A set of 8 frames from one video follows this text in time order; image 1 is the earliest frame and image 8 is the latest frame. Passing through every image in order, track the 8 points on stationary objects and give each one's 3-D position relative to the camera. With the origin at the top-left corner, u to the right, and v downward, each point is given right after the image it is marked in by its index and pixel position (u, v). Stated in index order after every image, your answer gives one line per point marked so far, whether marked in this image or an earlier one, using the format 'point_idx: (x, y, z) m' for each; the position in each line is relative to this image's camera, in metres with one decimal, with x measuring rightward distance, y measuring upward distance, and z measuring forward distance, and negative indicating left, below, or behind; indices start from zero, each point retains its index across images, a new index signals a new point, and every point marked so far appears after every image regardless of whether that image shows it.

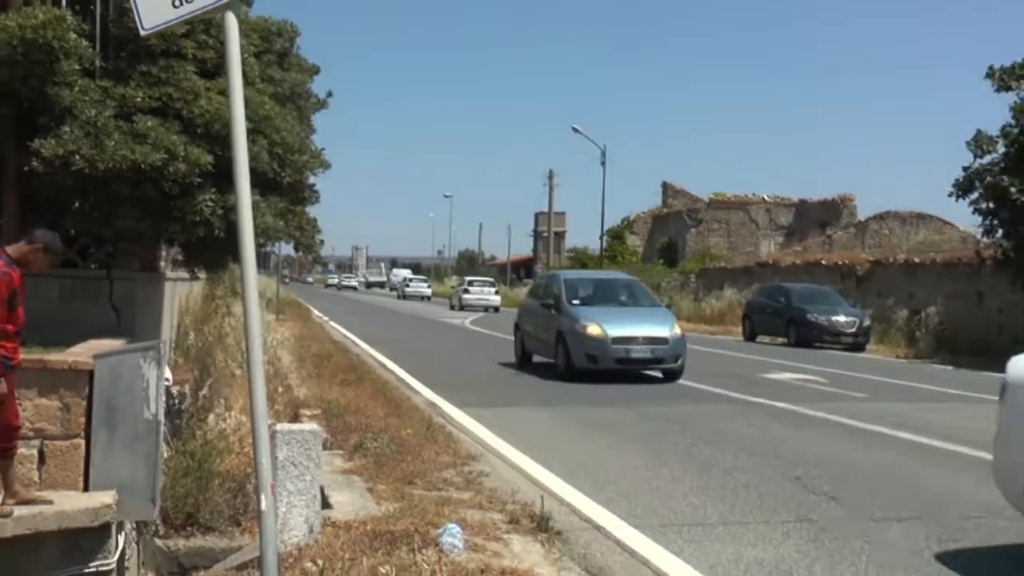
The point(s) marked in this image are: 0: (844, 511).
0: (+2.7, -1.9, +7.4) m
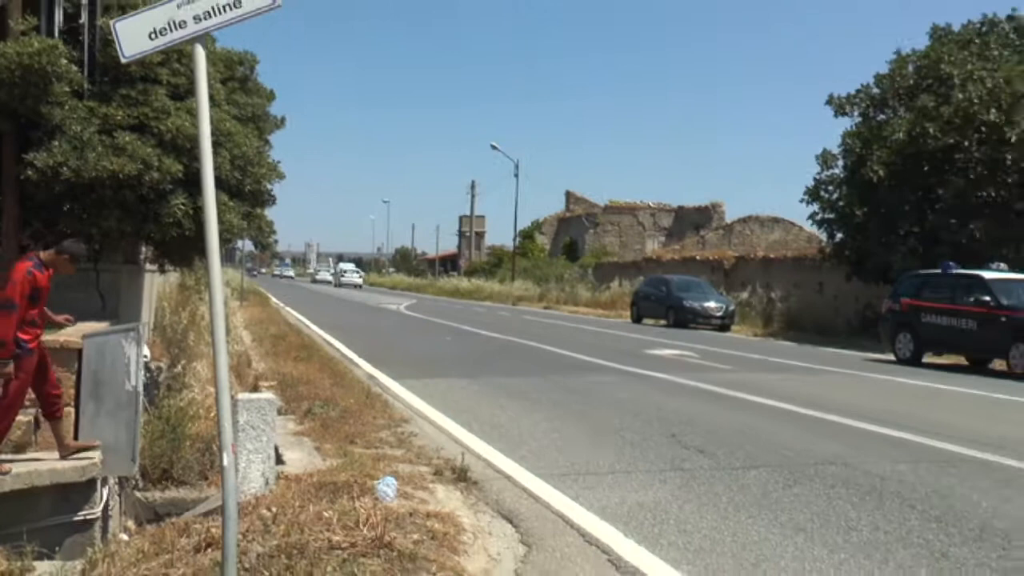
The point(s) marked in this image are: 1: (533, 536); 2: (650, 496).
0: (+2.0, -1.8, +8.8) m
1: (+0.3, -2.2, +7.2) m
2: (+1.3, -1.9, +8.0) m
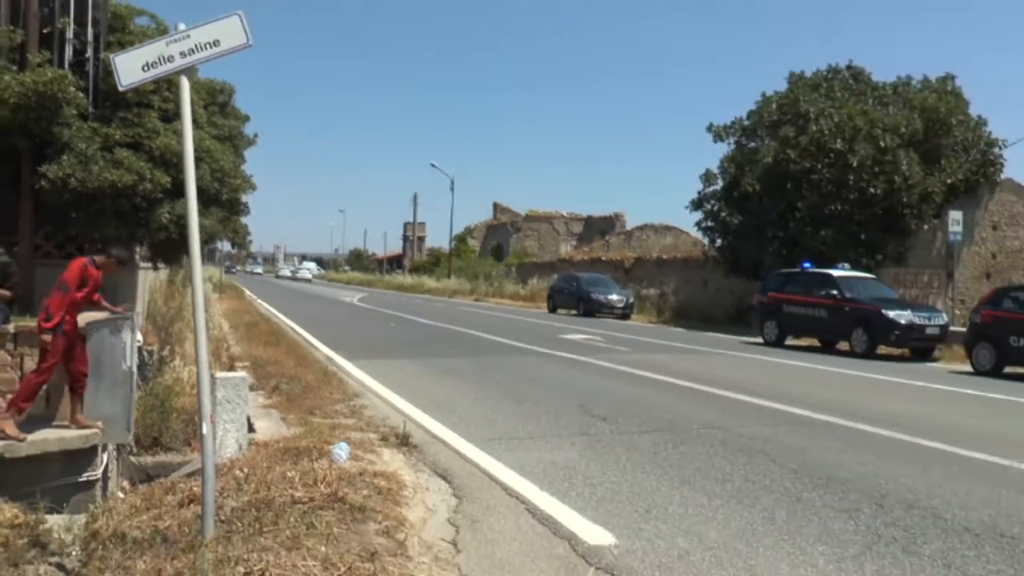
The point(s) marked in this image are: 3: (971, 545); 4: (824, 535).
0: (+1.2, -1.8, +10.5) m
1: (-0.5, -2.1, +8.9) m
2: (+0.5, -1.9, +9.7) m
3: (+3.9, -2.1, +7.1) m
4: (+2.7, -2.1, +7.2) m
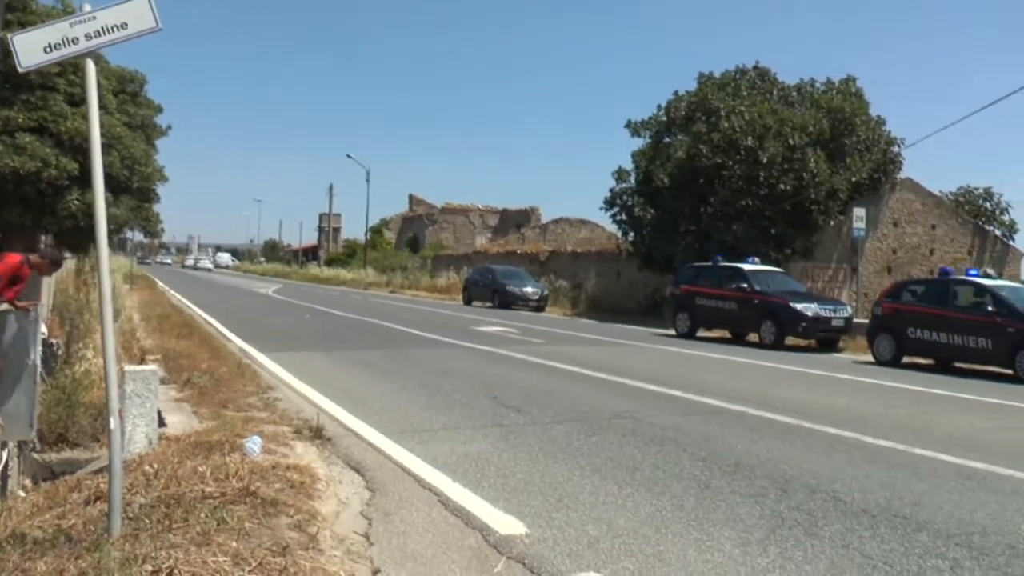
0: (+0.2, -1.7, +10.6) m
1: (-1.4, -2.0, +8.9) m
2: (-0.5, -1.8, +9.7) m
3: (+3.1, -2.1, +7.4) m
4: (+1.9, -2.0, +7.5) m
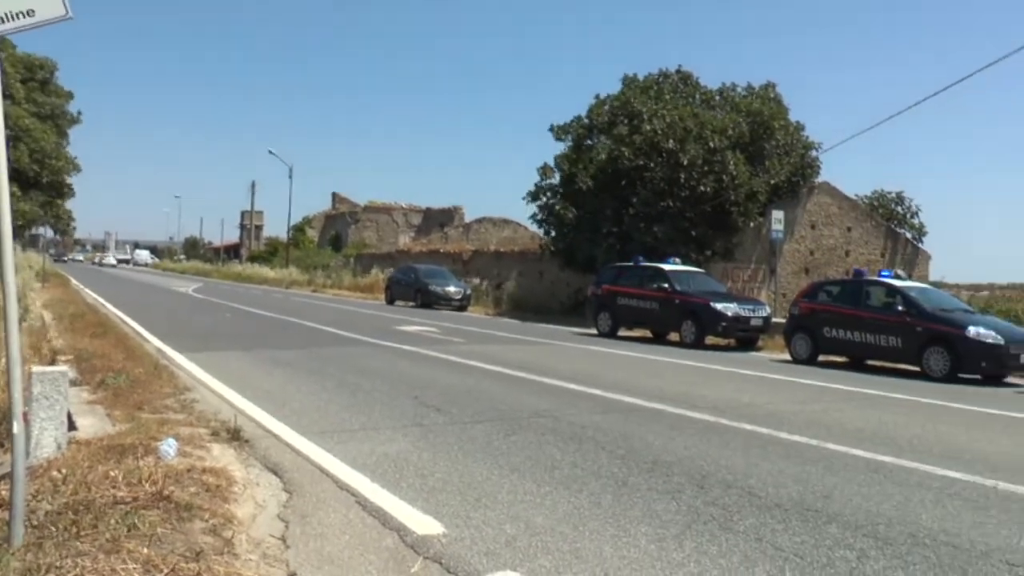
0: (-0.8, -1.6, +10.5) m
1: (-2.2, -2.0, +8.7) m
2: (-1.4, -1.8, +9.7) m
3: (+2.4, -2.1, +7.6) m
4: (+1.2, -2.0, +7.6) m
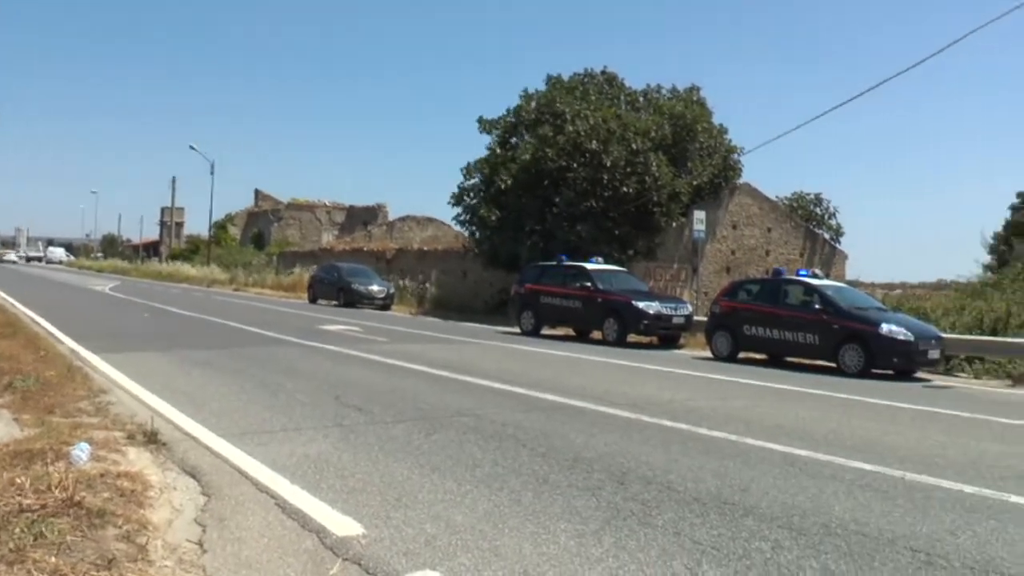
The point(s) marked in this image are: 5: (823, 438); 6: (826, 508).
0: (-1.7, -1.6, +10.5) m
1: (-3.0, -2.0, +8.5) m
2: (-2.2, -1.8, +9.5) m
3: (+1.7, -2.1, +7.8) m
4: (+0.5, -2.0, +7.6) m
5: (+3.8, -1.8, +10.4) m
6: (+3.0, -2.1, +8.0) m
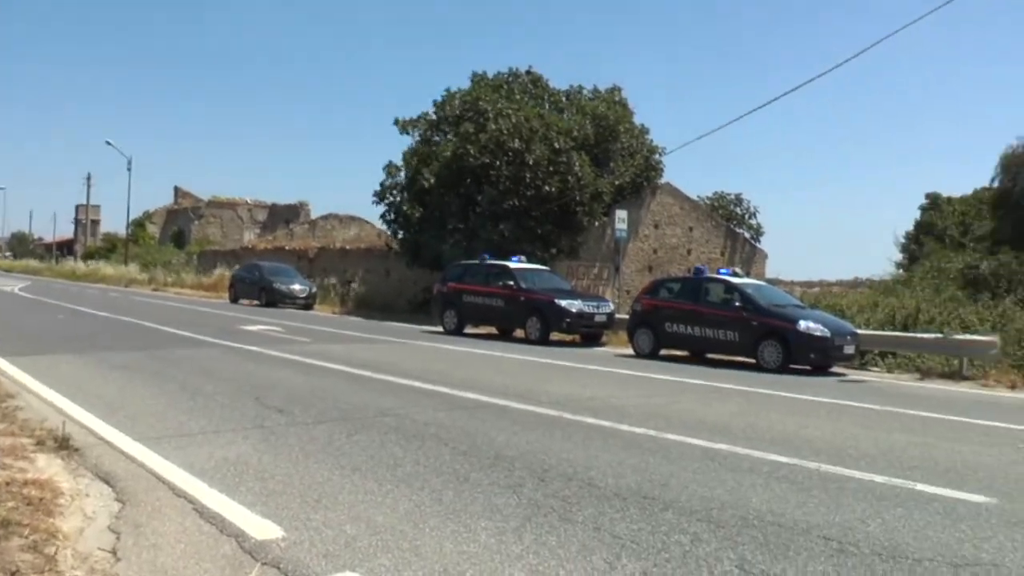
0: (-2.6, -1.6, +10.3) m
1: (-3.8, -2.0, +8.3) m
2: (-3.0, -1.8, +9.4) m
3: (+1.0, -2.0, +7.9) m
4: (-0.2, -2.0, +7.7) m
5: (+2.9, -1.8, +10.7) m
6: (+2.2, -2.1, +8.3) m
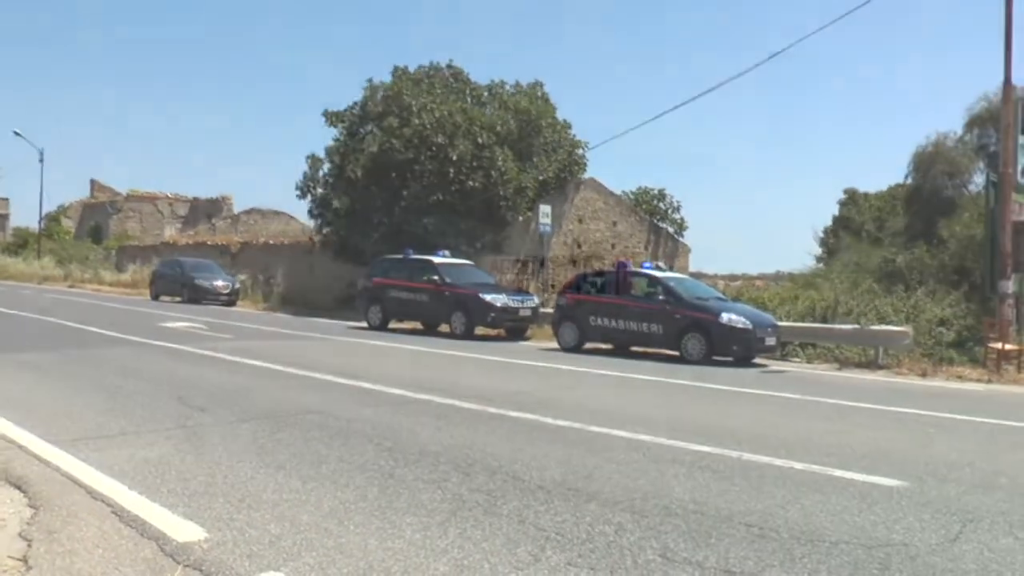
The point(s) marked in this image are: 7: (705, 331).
0: (-3.5, -1.6, +10.1) m
1: (-4.5, -2.0, +8.0) m
2: (-3.8, -1.8, +9.1) m
3: (+0.3, -2.0, +8.0) m
4: (-0.9, -2.0, +7.7) m
5: (+2.0, -1.7, +10.9) m
6: (+1.5, -2.0, +8.4) m
7: (+4.0, -0.8, +17.3) m
